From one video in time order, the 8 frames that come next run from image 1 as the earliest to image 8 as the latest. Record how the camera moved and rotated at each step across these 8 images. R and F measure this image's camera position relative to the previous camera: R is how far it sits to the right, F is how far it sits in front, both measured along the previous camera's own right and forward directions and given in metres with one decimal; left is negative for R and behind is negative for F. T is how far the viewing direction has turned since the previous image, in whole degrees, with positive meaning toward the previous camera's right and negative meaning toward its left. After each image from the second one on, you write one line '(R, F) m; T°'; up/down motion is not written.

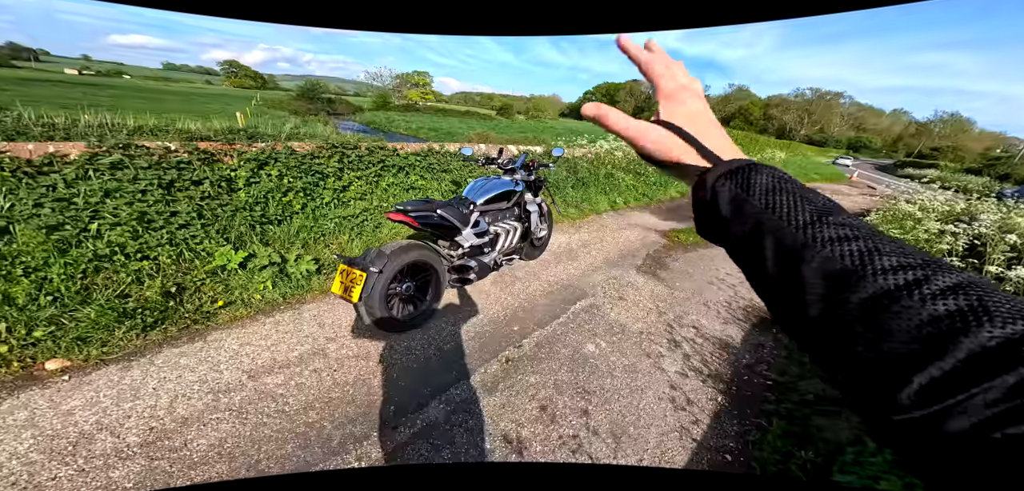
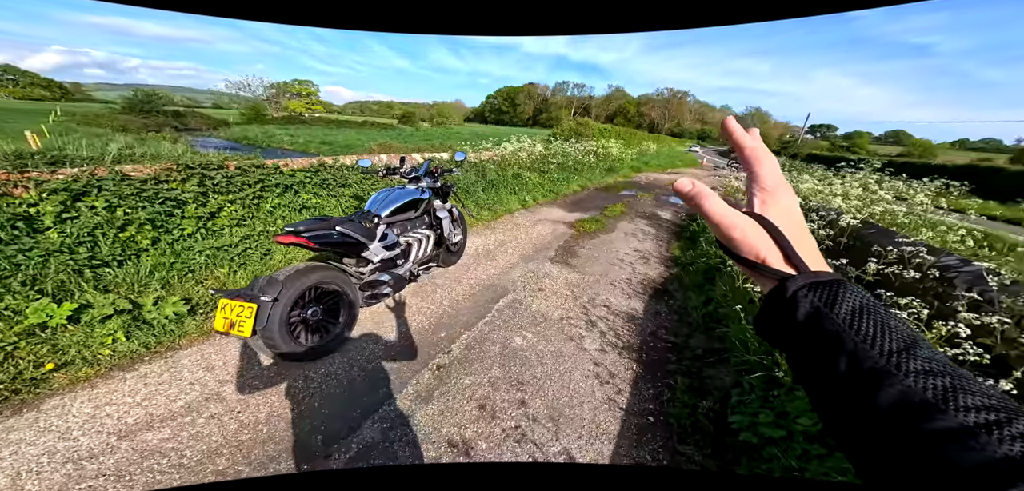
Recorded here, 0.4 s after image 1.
(0.0, -0.1) m; +13°
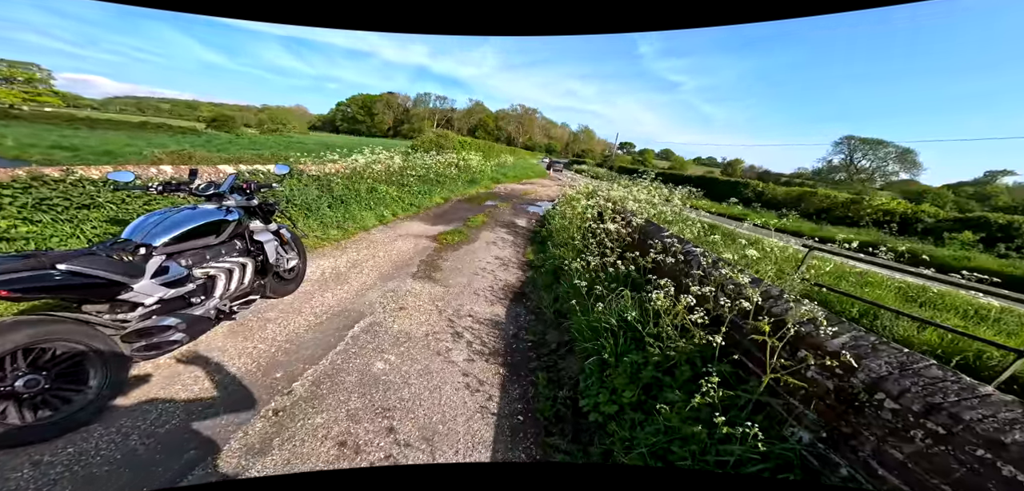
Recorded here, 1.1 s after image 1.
(+0.2, 0.0) m; +21°
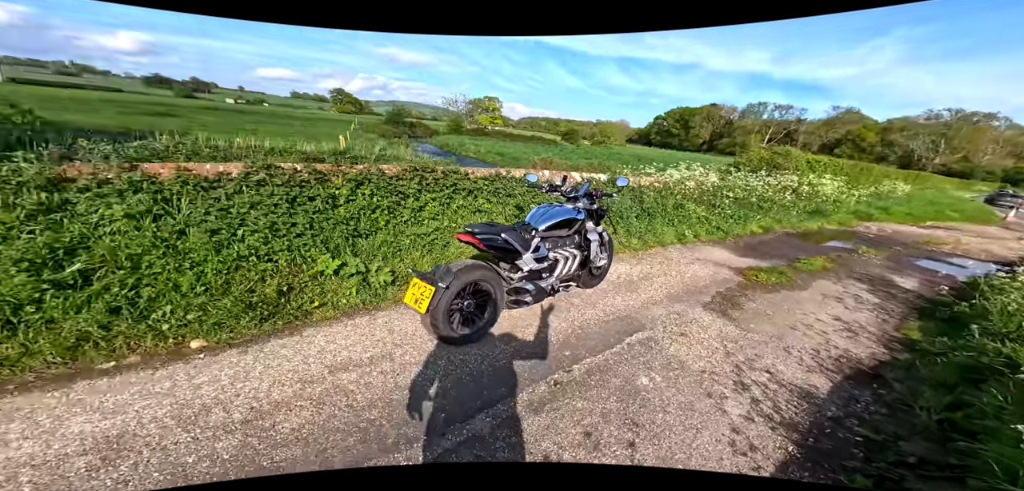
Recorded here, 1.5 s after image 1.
(-0.1, -0.1) m; -44°
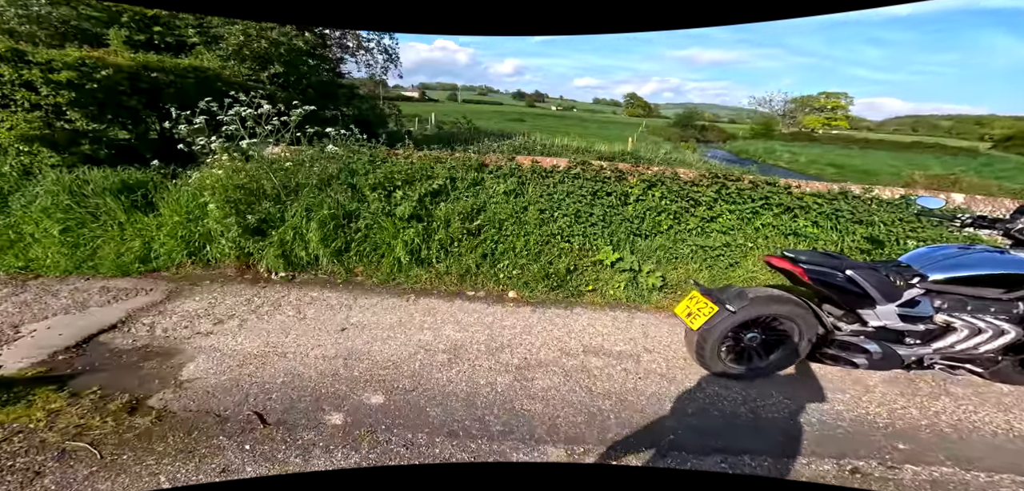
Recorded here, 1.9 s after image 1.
(-0.2, -0.2) m; -40°
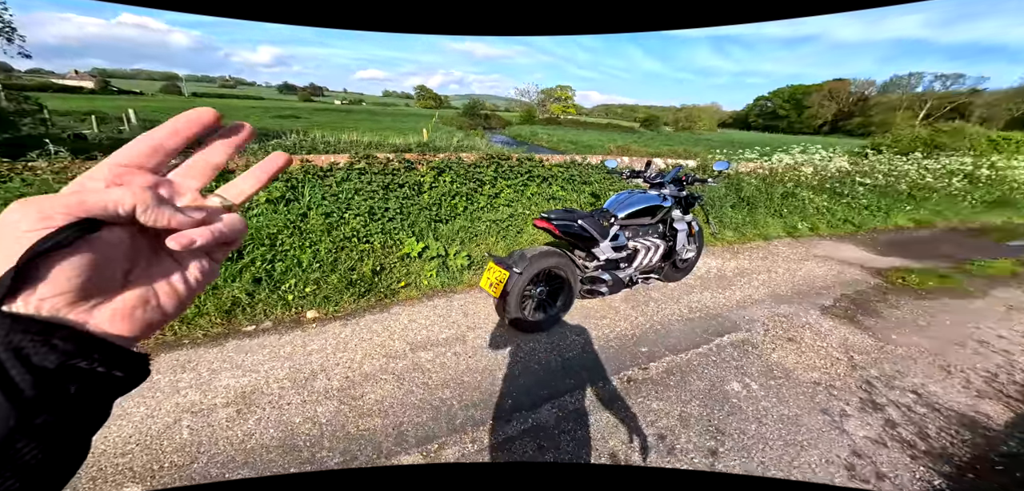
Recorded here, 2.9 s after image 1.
(+0.3, 0.0) m; +27°
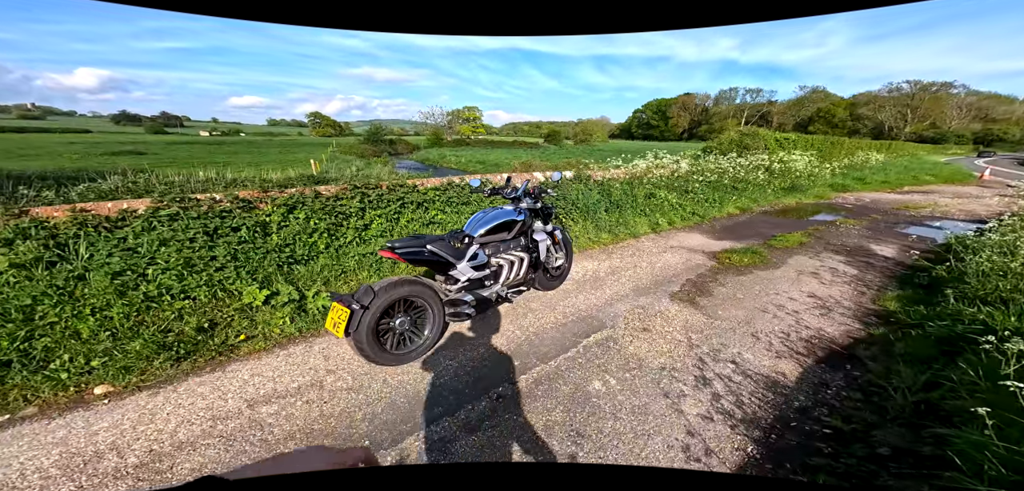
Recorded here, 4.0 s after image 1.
(+0.5, 0.0) m; +14°
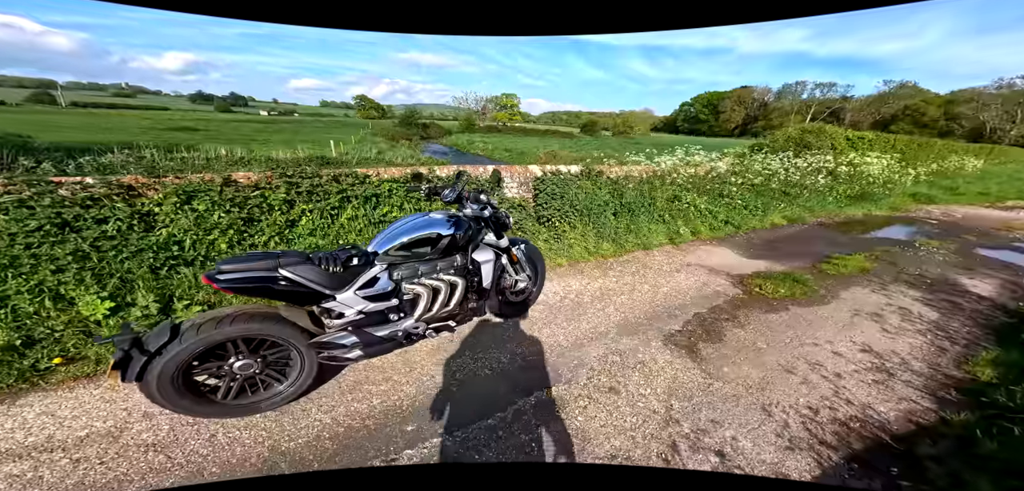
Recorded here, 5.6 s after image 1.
(+0.8, +0.9) m; -6°
